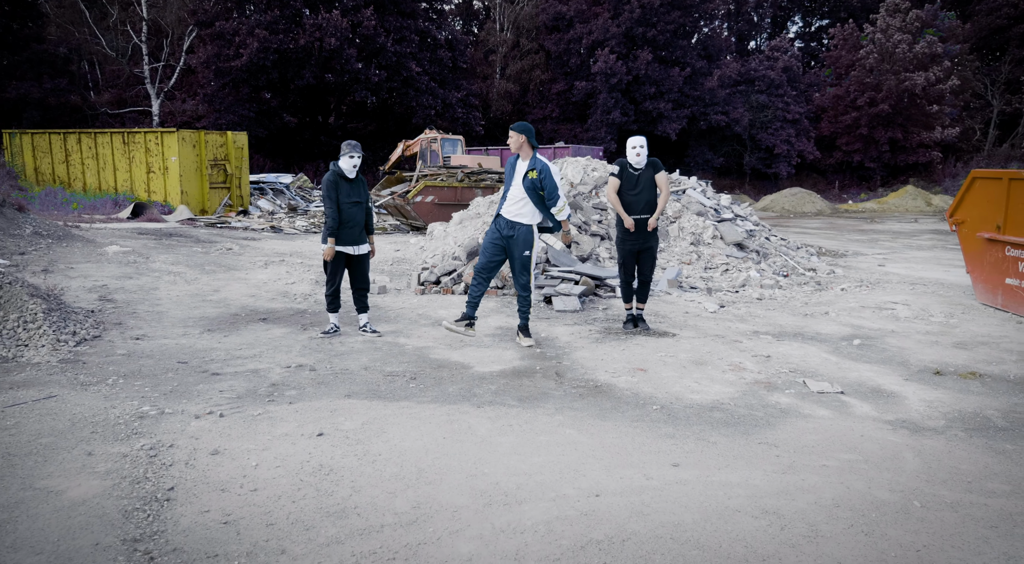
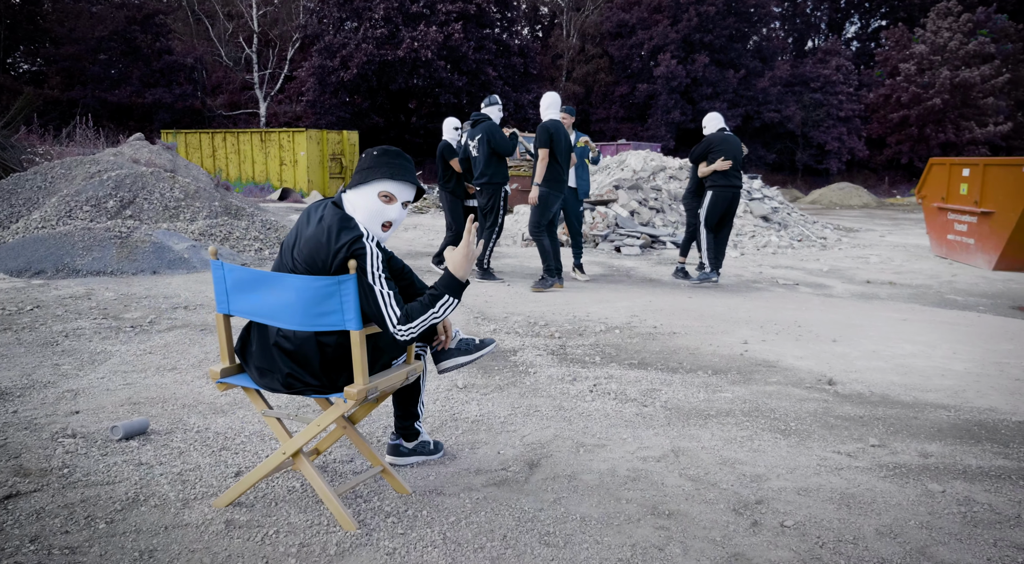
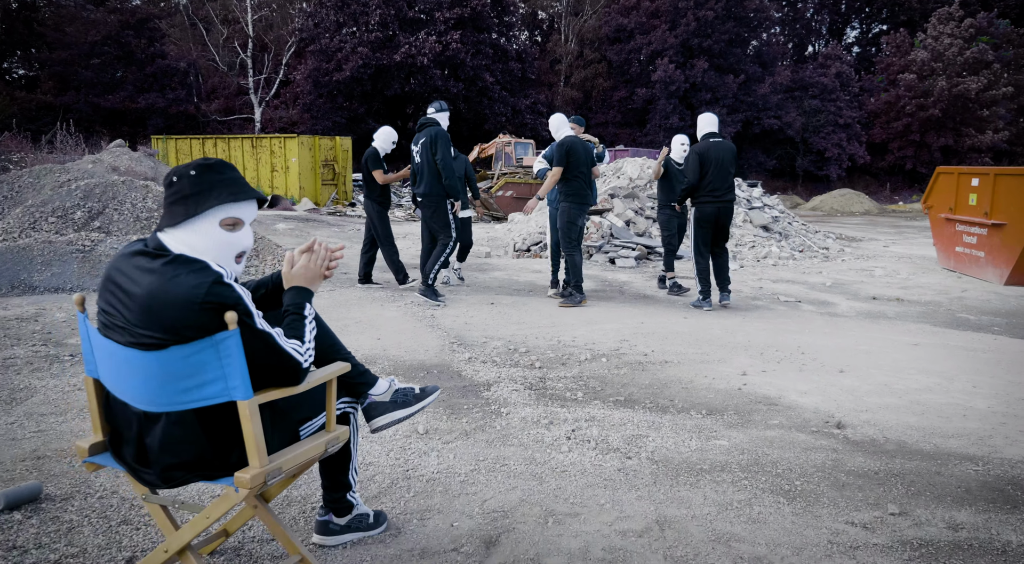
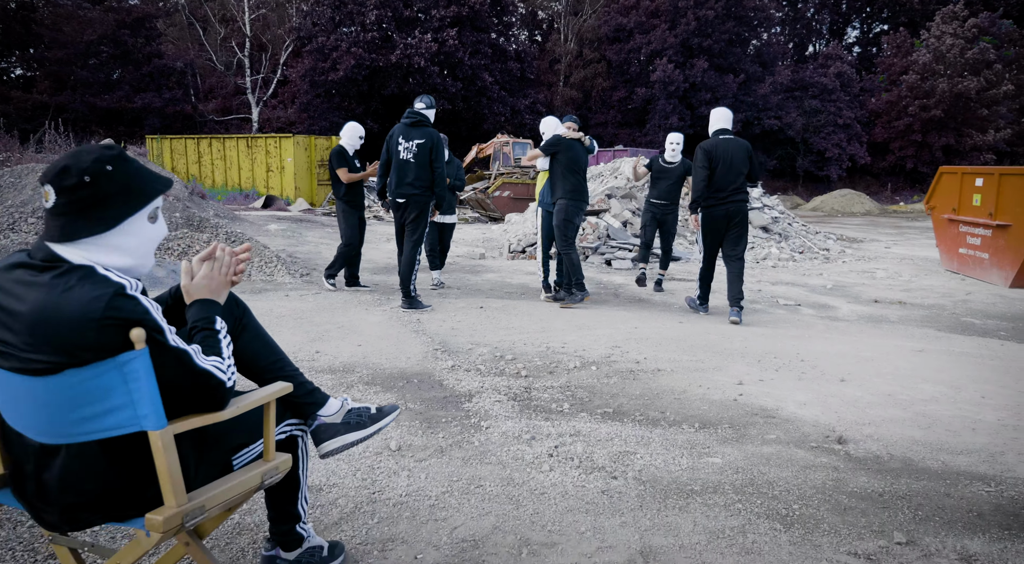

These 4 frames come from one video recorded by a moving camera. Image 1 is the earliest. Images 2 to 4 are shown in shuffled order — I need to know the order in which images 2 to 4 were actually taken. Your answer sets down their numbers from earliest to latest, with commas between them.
4, 3, 2
